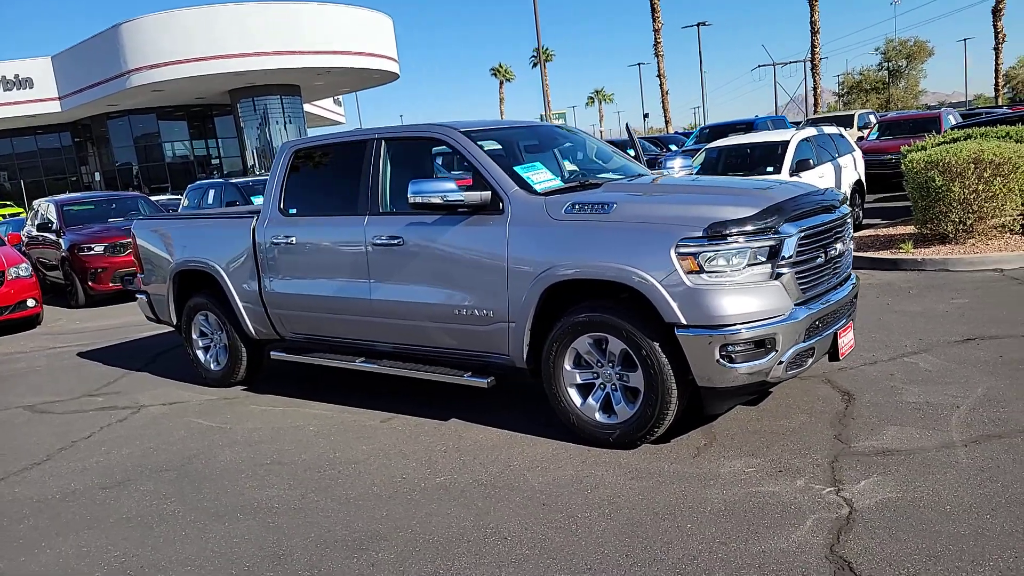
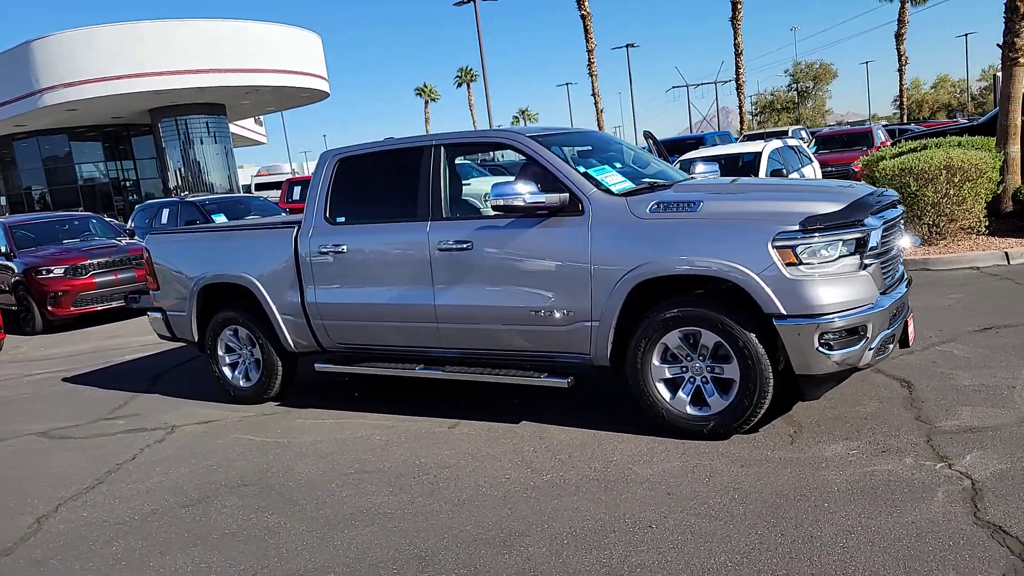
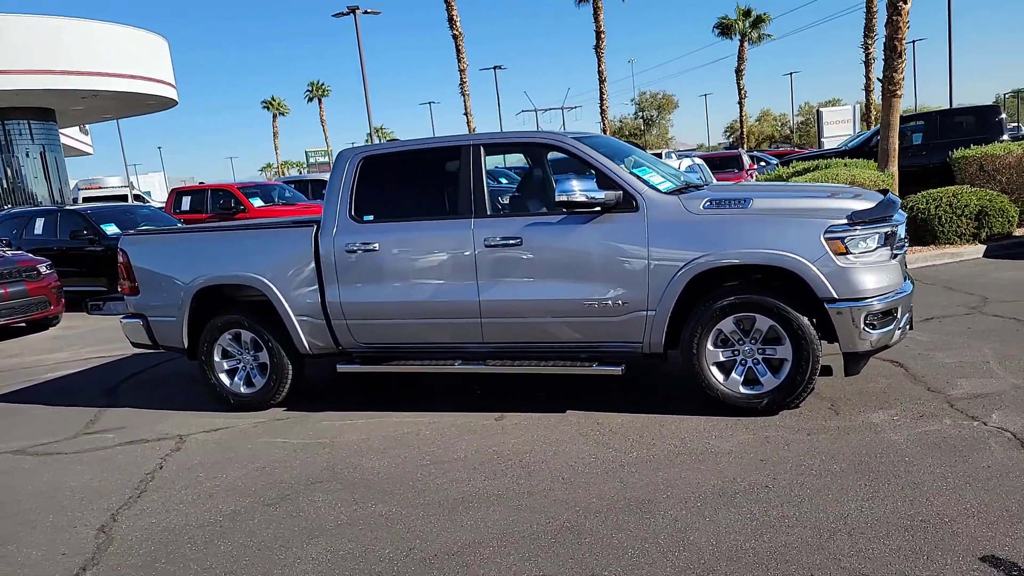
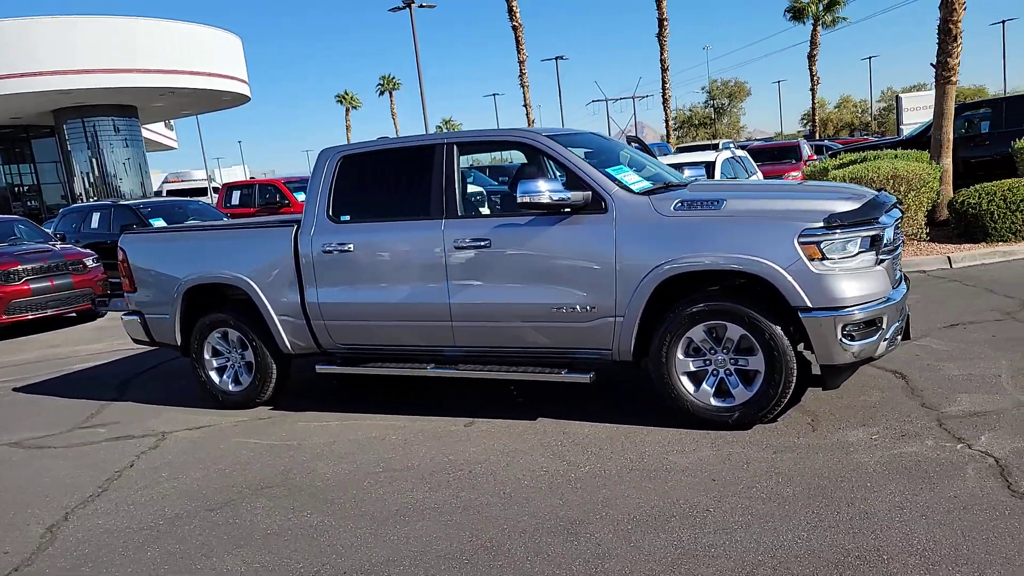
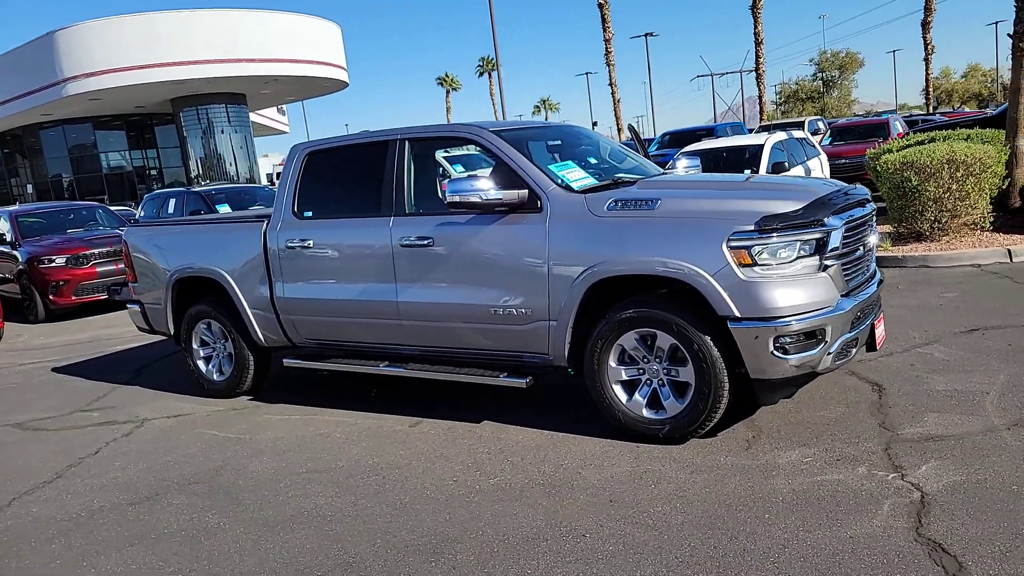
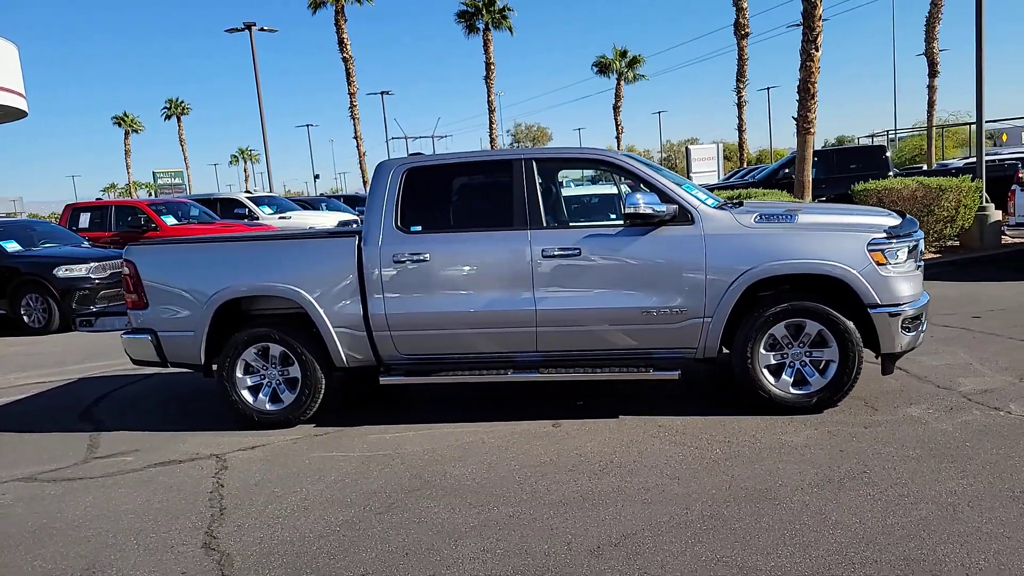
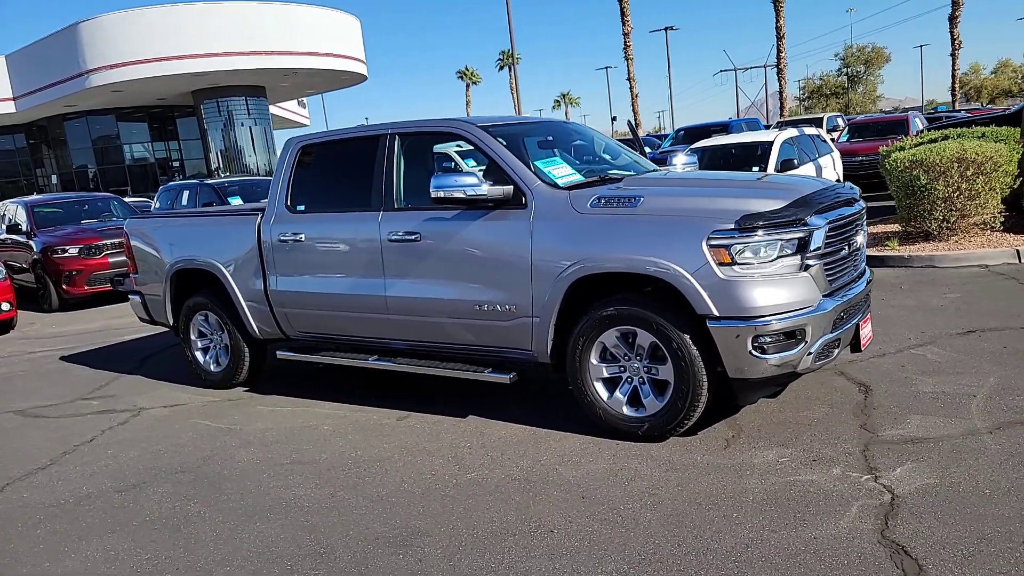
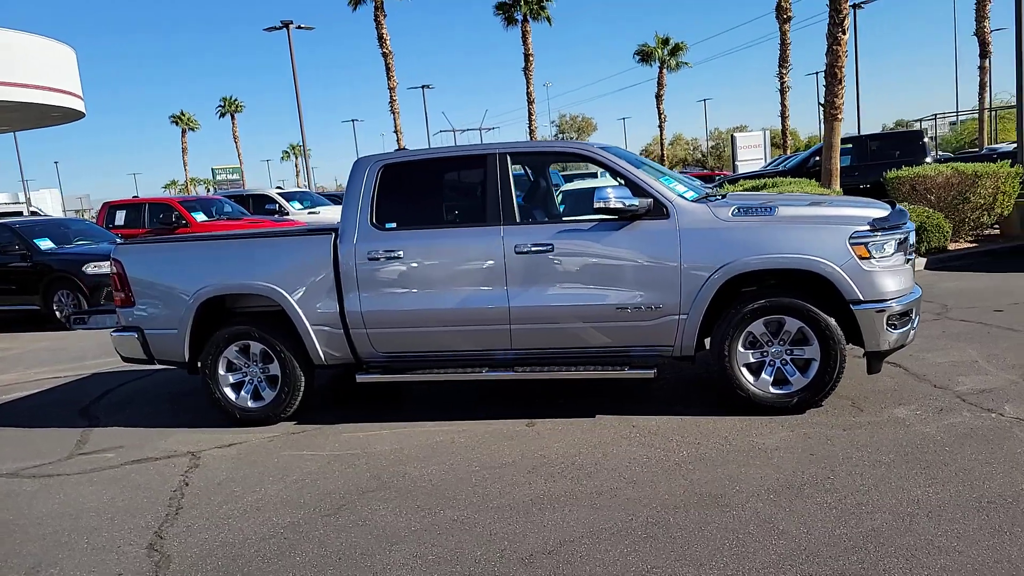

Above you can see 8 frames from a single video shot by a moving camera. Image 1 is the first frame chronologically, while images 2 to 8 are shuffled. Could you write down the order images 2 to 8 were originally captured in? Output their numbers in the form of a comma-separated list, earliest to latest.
7, 5, 2, 4, 3, 8, 6
